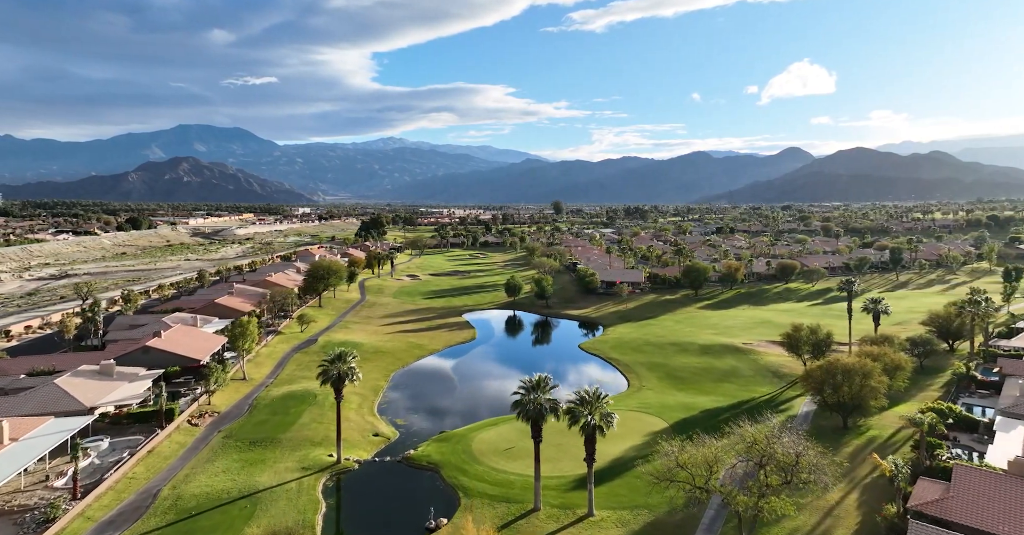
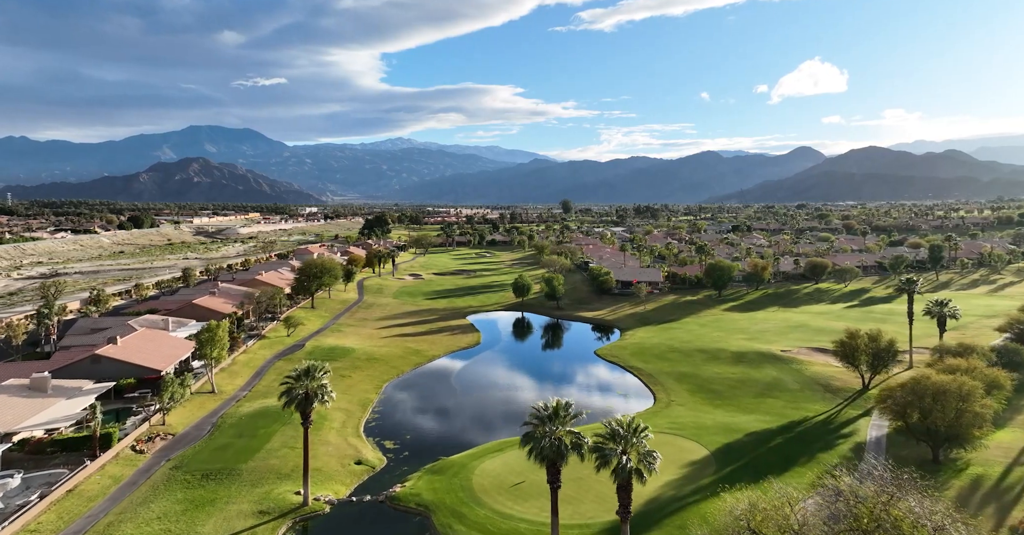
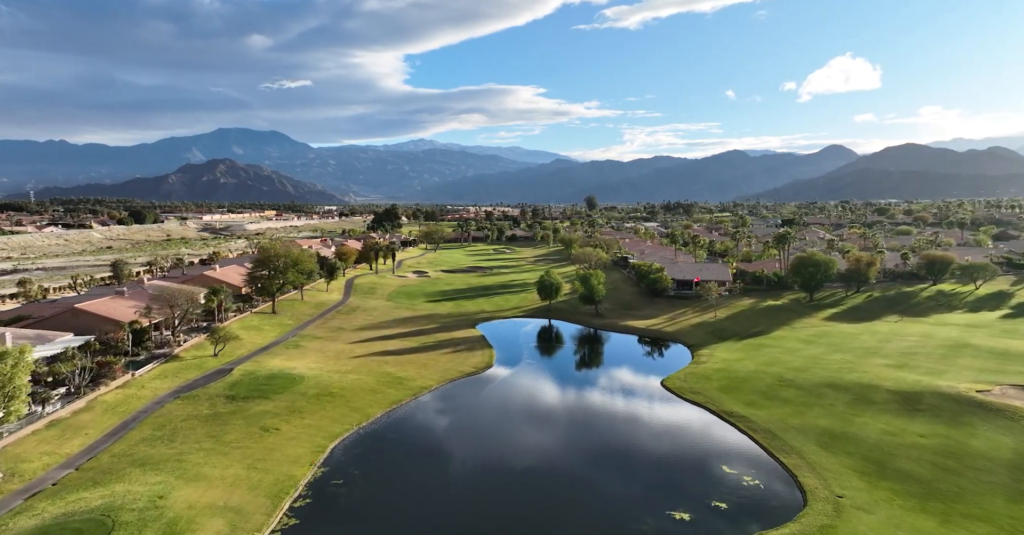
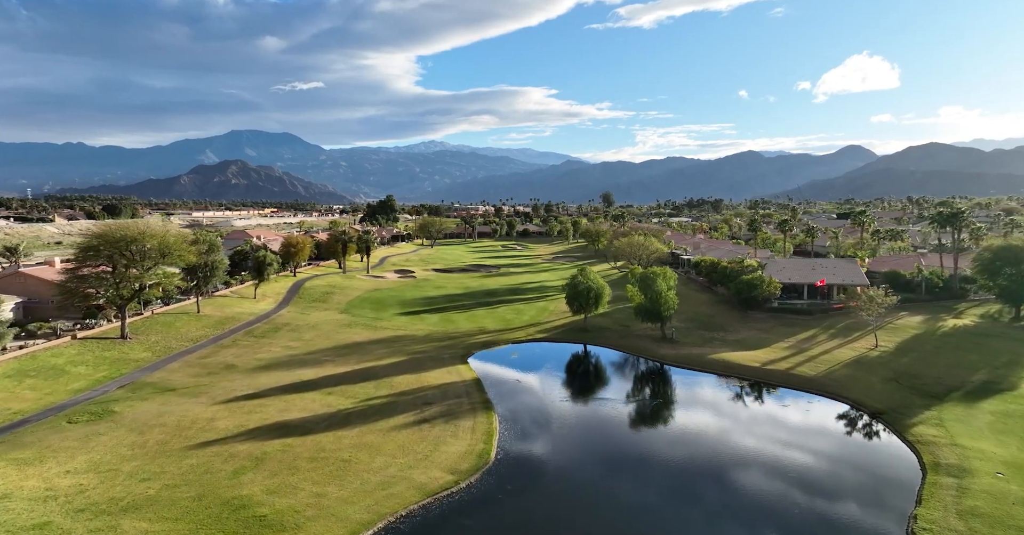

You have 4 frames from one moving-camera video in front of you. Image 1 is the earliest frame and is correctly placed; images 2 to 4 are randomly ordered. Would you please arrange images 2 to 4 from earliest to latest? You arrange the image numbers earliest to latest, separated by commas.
2, 3, 4
